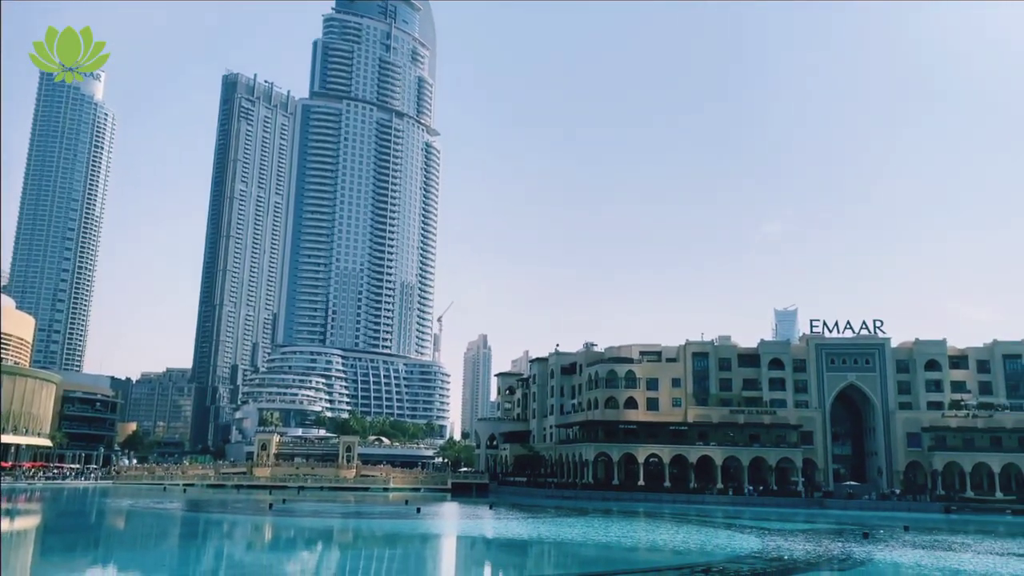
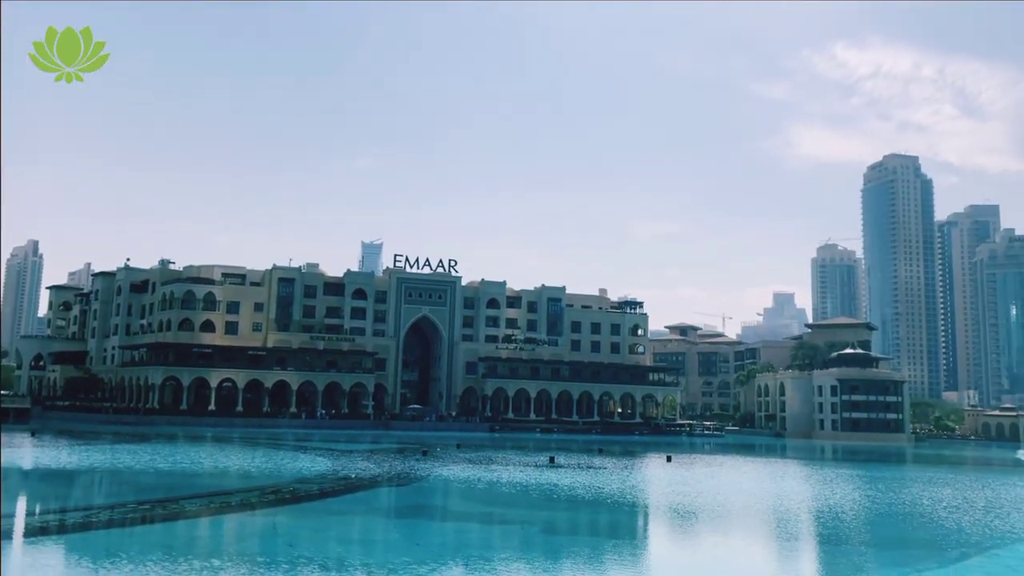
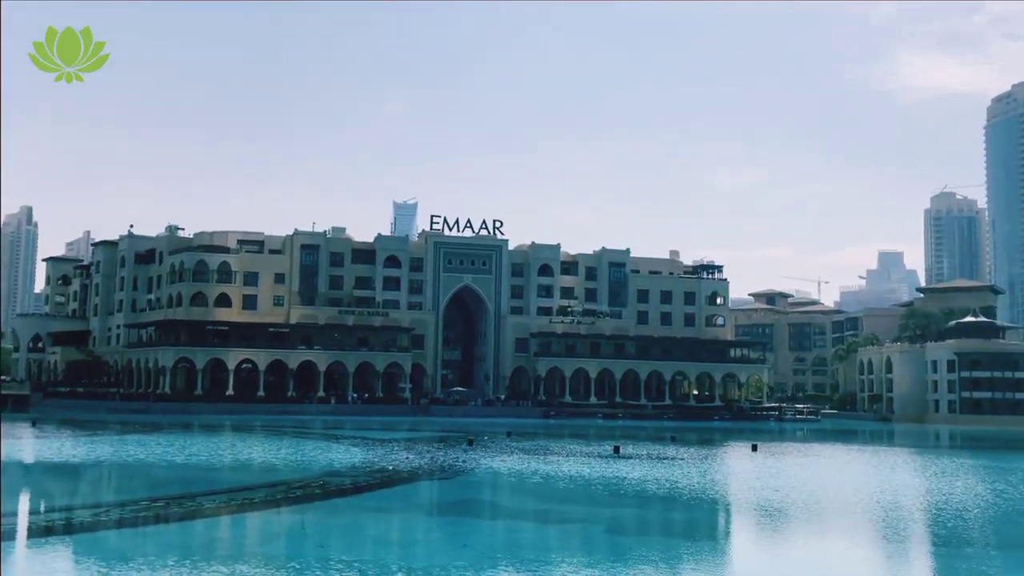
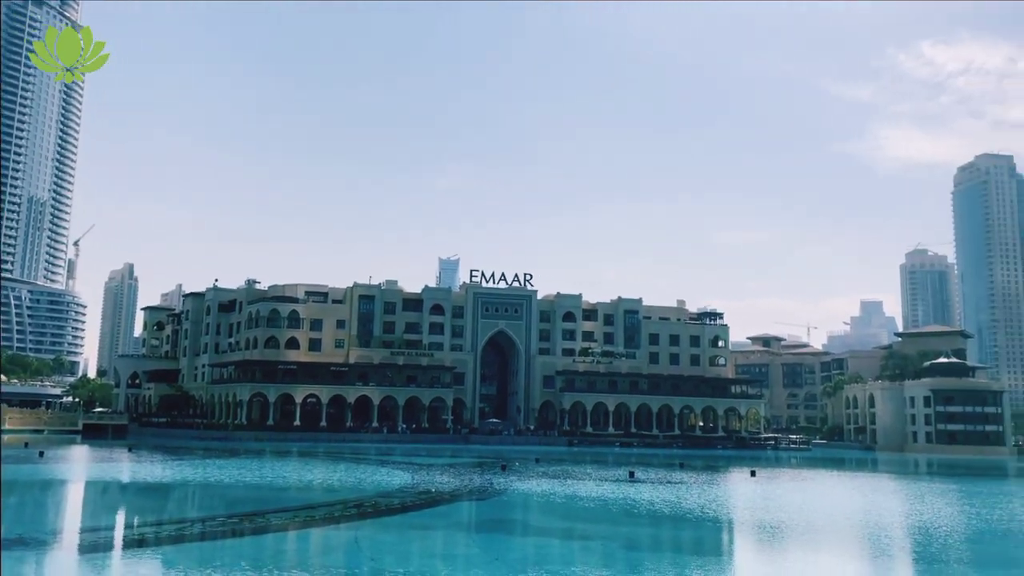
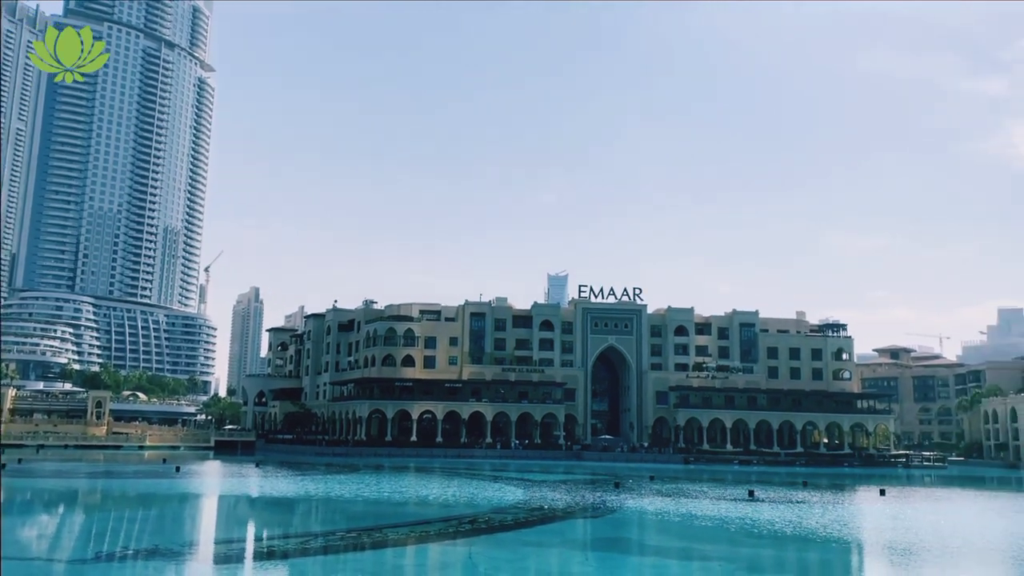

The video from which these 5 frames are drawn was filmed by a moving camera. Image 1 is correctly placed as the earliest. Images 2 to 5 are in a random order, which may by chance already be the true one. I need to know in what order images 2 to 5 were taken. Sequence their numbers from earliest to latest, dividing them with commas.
5, 4, 2, 3
